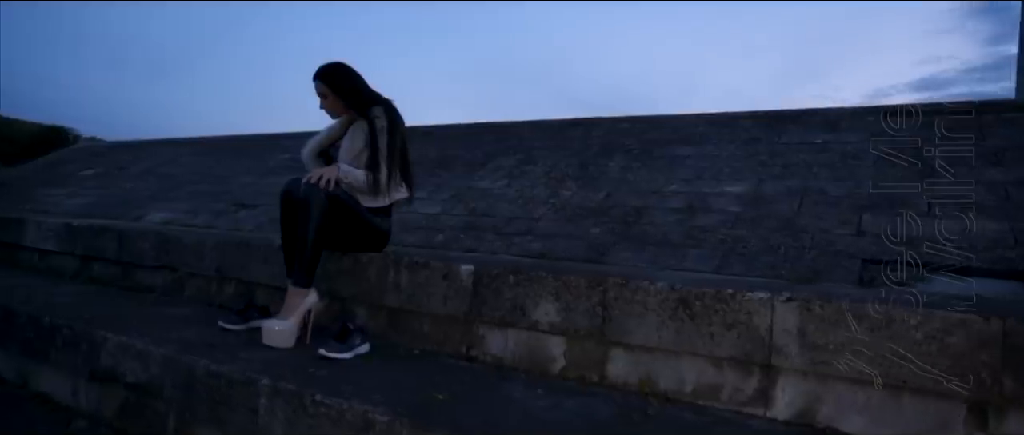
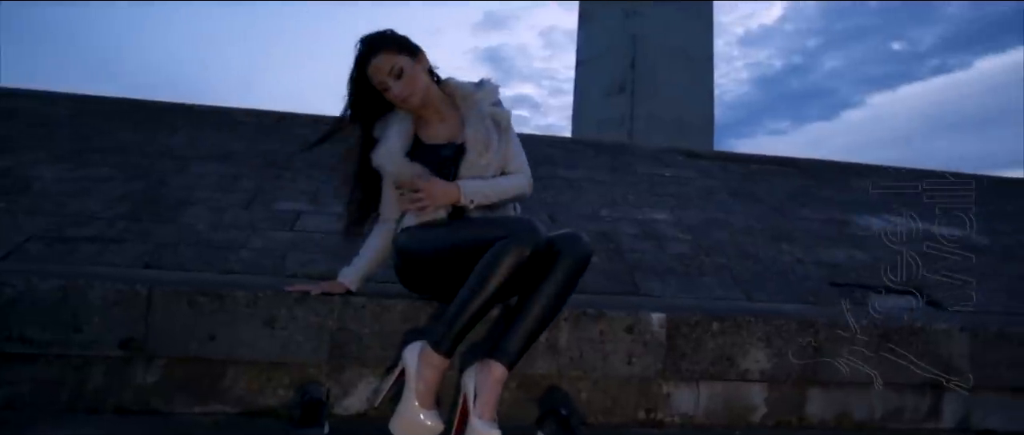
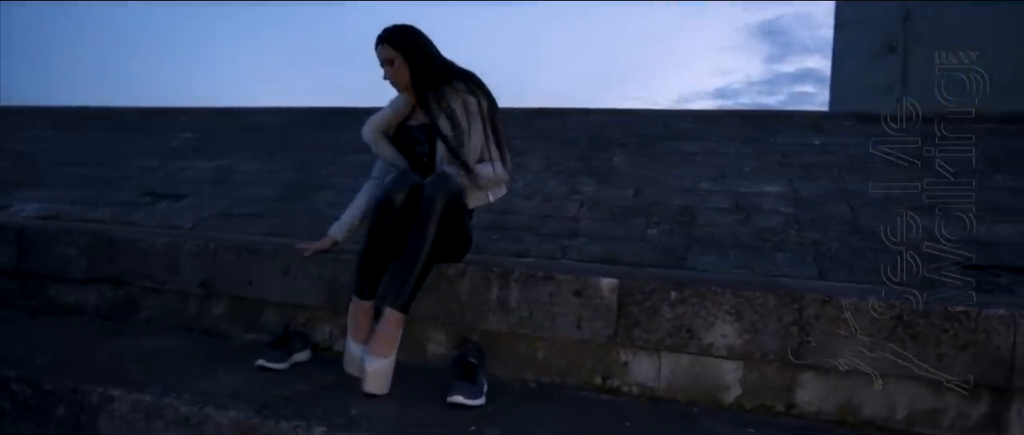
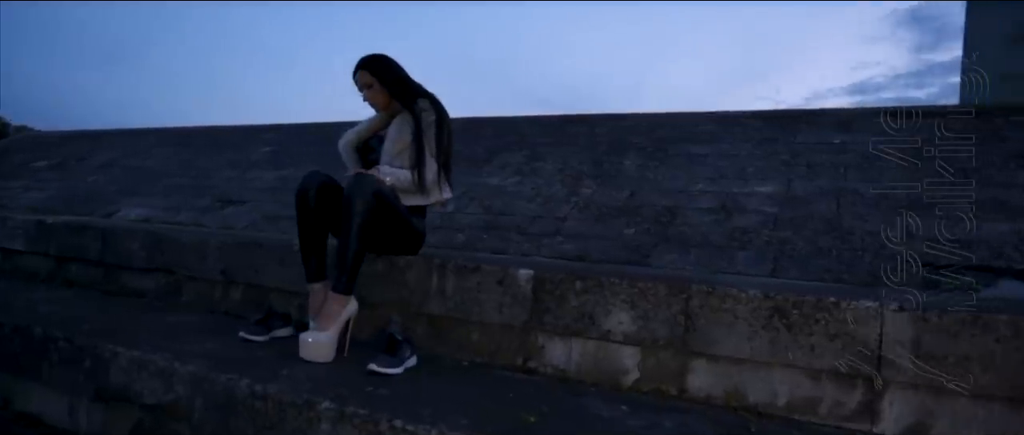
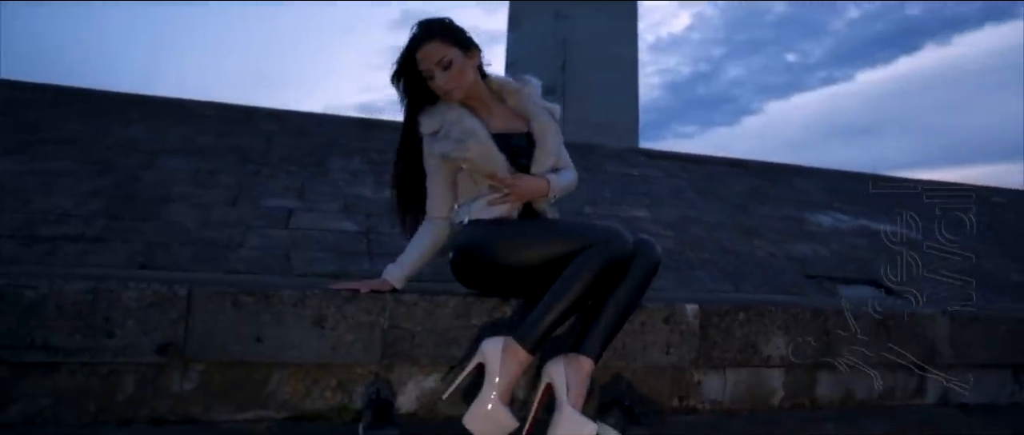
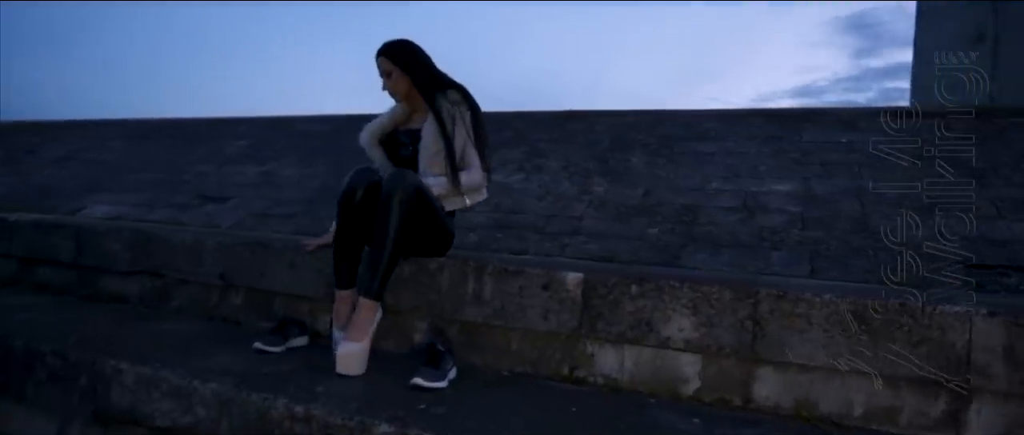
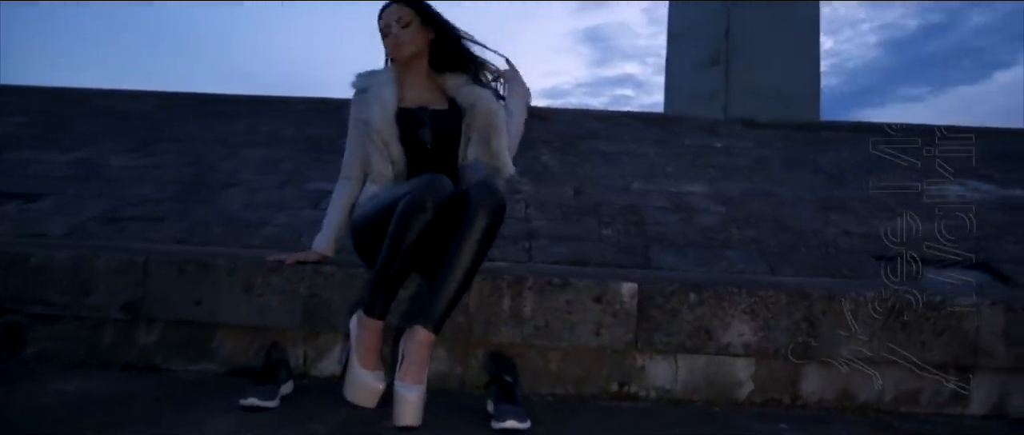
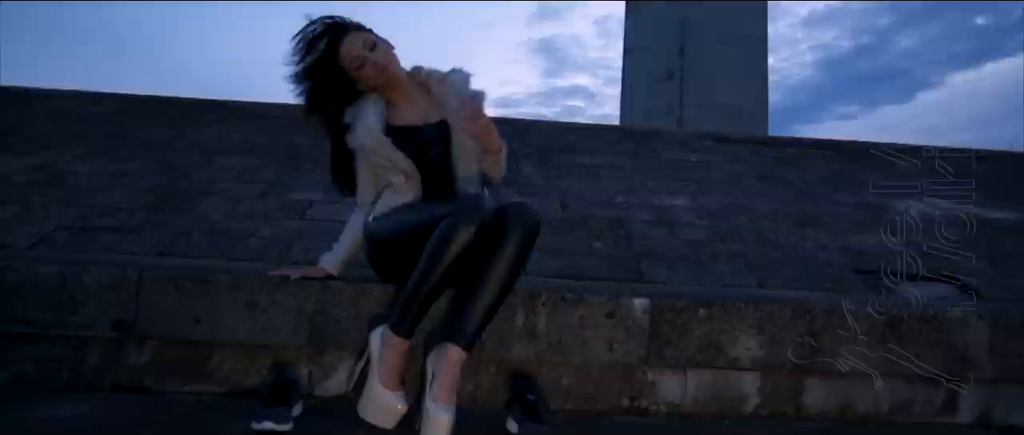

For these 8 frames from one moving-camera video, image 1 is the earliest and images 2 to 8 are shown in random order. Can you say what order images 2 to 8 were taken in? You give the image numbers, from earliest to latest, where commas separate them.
4, 6, 3, 7, 8, 2, 5
